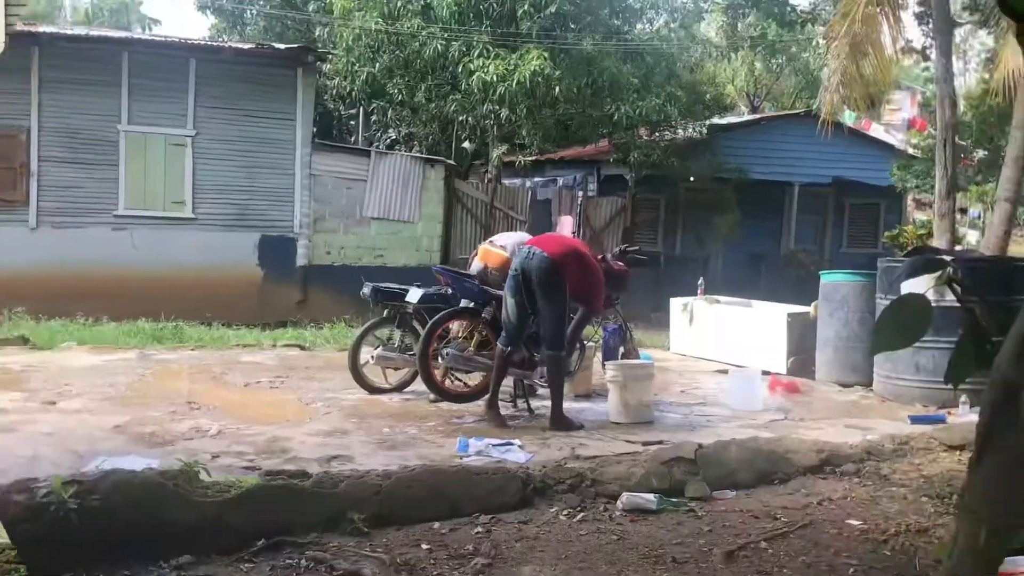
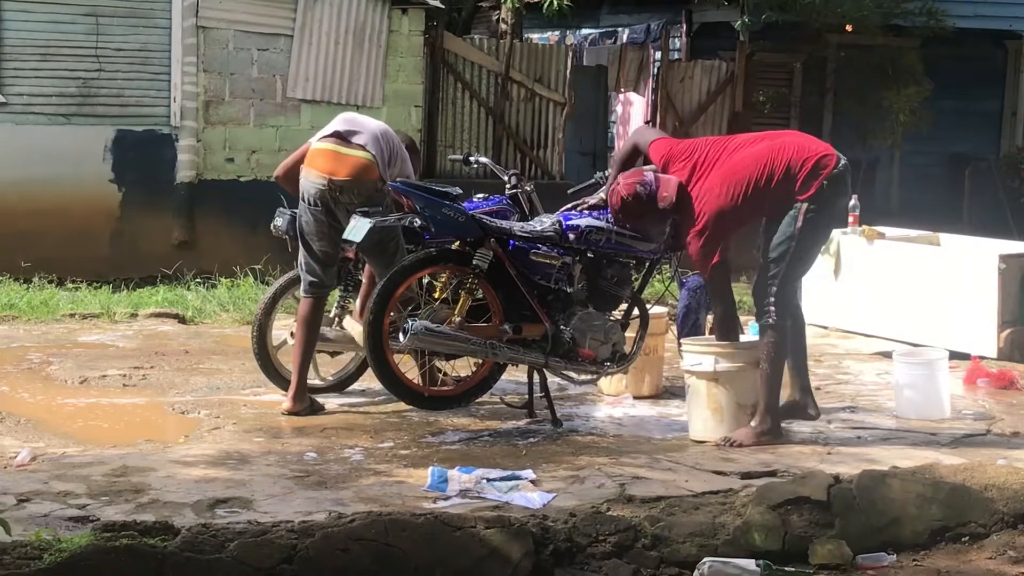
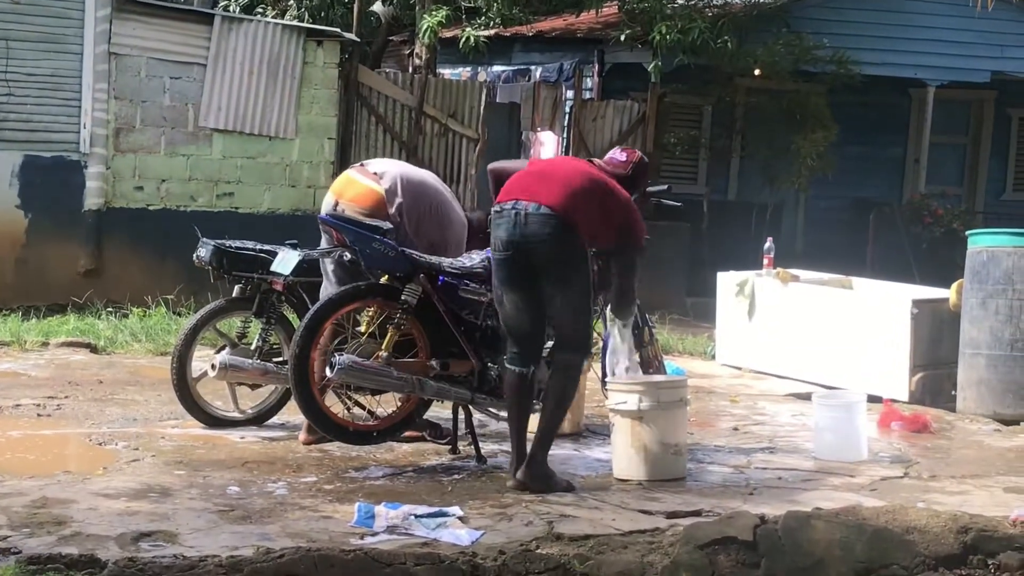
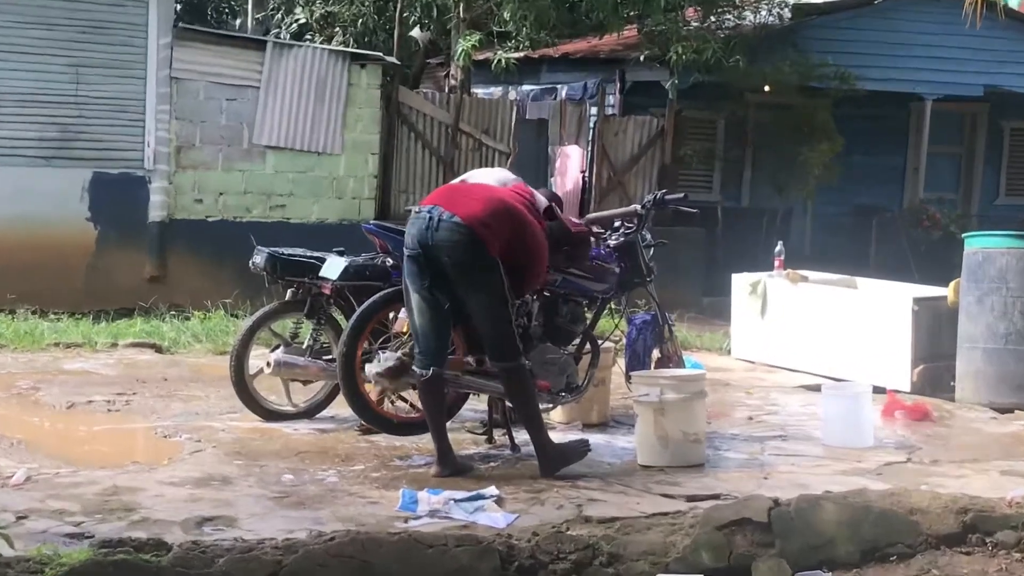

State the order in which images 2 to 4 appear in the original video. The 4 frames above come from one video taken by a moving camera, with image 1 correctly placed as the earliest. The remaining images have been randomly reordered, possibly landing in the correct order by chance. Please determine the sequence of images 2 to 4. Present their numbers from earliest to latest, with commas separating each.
4, 3, 2
